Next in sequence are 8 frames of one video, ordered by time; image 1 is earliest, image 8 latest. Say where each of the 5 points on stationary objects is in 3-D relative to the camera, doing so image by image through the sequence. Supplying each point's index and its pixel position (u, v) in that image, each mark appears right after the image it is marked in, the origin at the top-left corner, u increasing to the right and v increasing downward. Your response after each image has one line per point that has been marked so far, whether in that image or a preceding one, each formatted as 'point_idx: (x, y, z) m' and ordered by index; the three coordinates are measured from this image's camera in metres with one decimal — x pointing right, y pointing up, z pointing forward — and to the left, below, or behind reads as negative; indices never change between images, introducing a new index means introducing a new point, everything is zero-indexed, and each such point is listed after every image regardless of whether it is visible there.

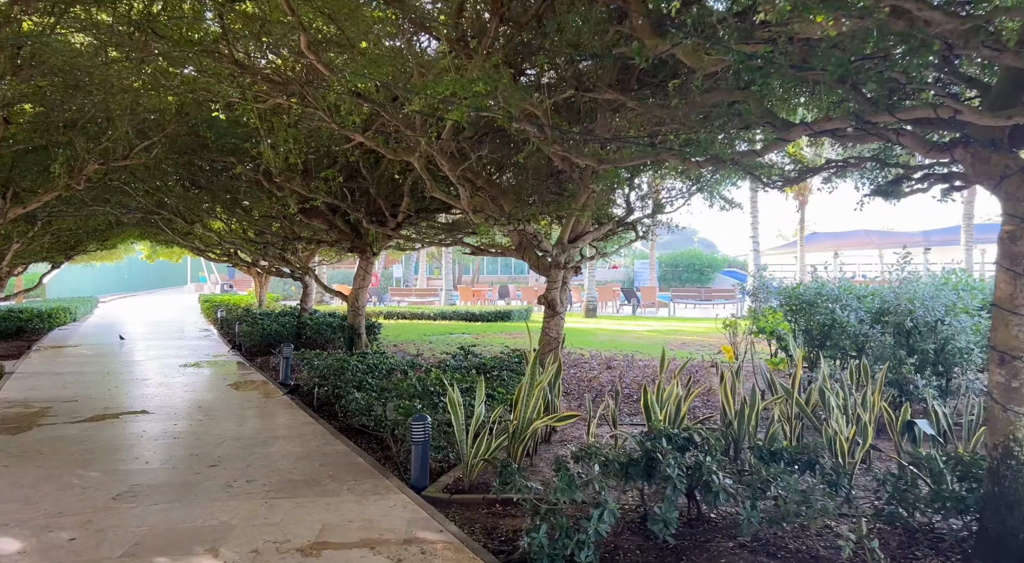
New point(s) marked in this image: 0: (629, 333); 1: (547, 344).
0: (+2.4, -1.1, +12.5) m
1: (+0.3, -0.6, +5.8) m
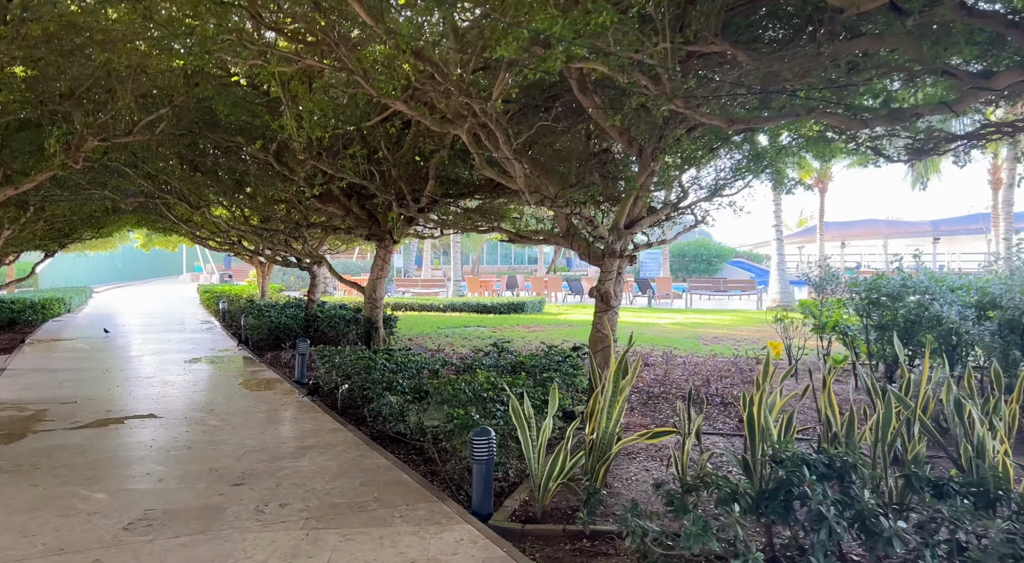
0: (+2.7, -0.9, +11.9) m
1: (+0.7, -0.5, +5.2) m
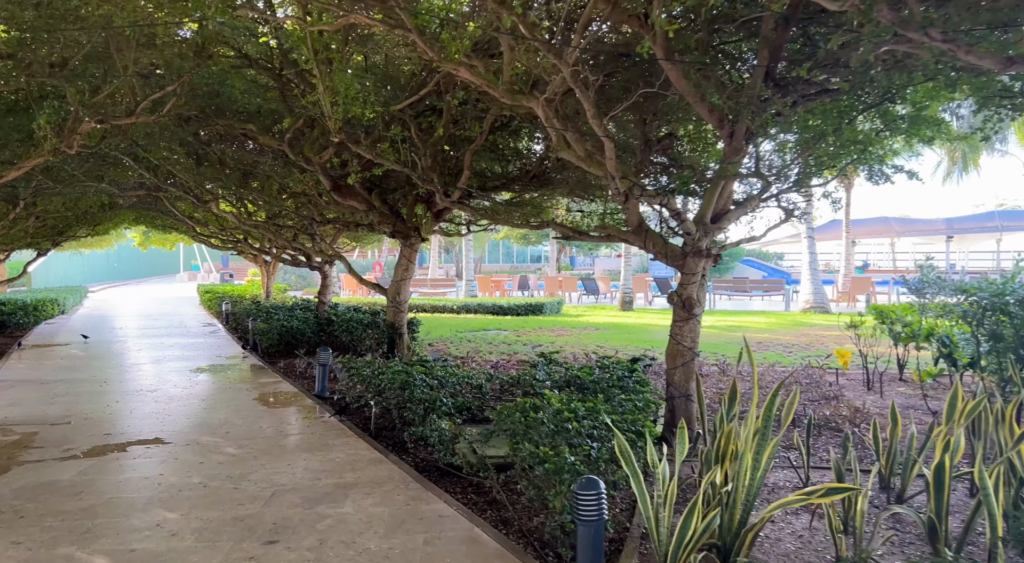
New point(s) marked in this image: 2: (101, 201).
0: (+3.2, -0.9, +11.2) m
1: (+1.2, -0.5, +4.5) m
2: (-6.0, +1.2, +9.0) m
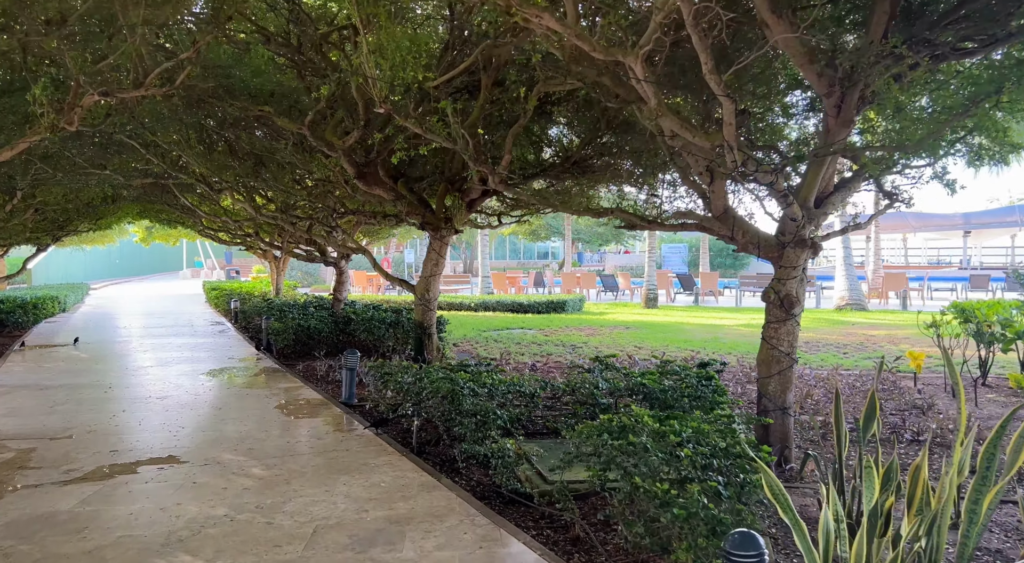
0: (+3.6, -0.8, +10.6) m
1: (+1.6, -0.5, +3.9) m
2: (-5.6, +1.2, +8.4) m
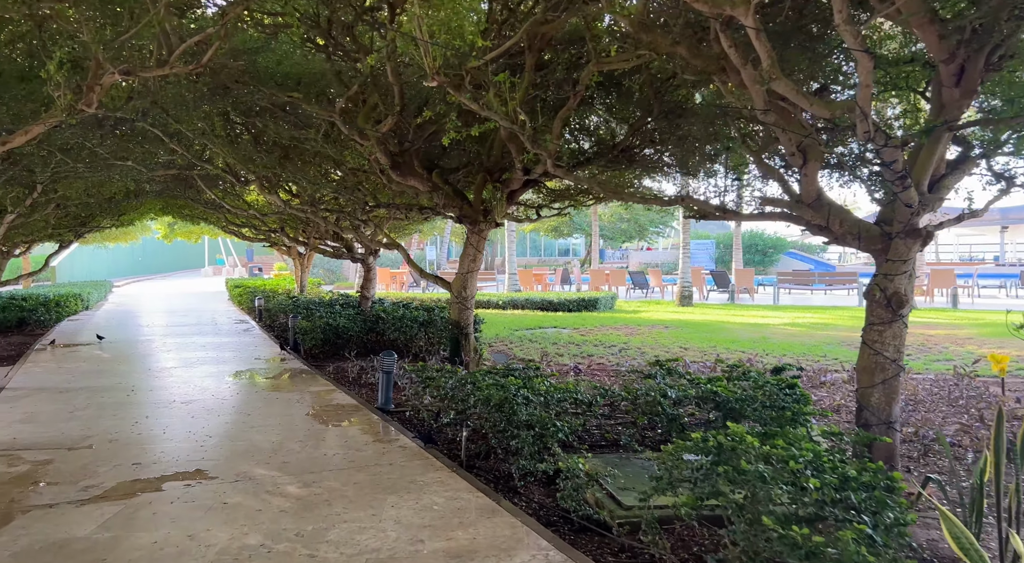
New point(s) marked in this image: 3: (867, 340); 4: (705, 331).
0: (+4.1, -0.8, +10.0) m
1: (+2.0, -0.5, +3.4) m
2: (-5.1, +1.2, +8.1) m
3: (+2.0, -0.3, +3.4) m
4: (+3.1, -0.8, +9.9) m
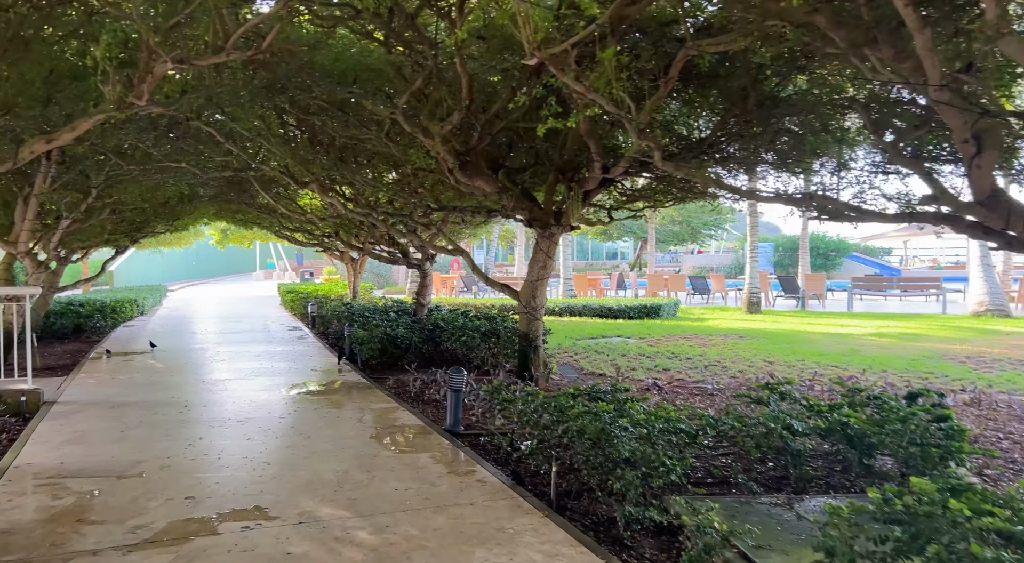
0: (+5.1, -0.9, +9.2) m
1: (+2.5, -0.5, +2.7) m
2: (-4.2, +1.2, +7.9) m
3: (+2.5, -0.4, +2.8) m
4: (+4.0, -0.9, +9.1) m
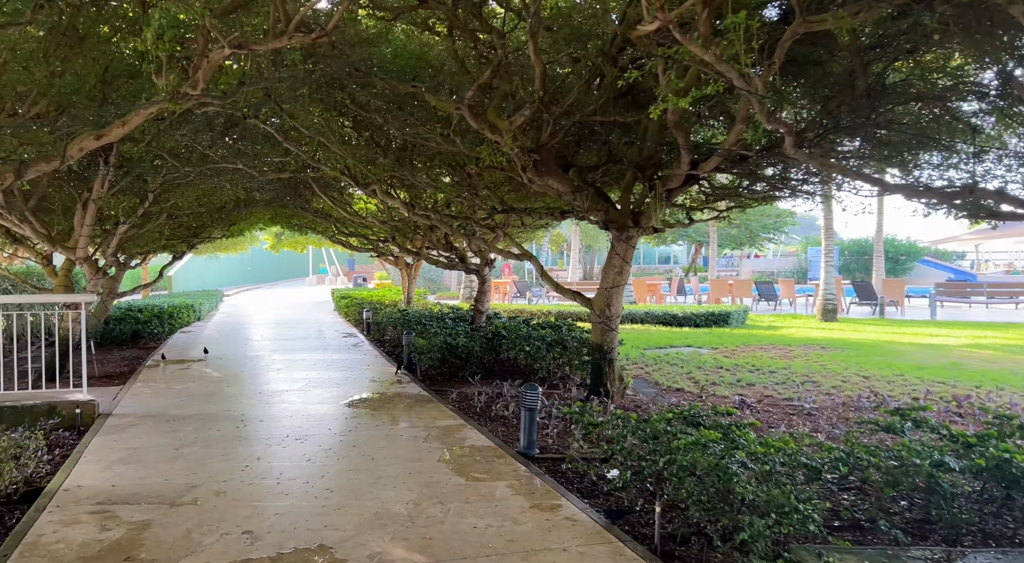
0: (+6.0, -1.0, +8.3) m
1: (+2.9, -0.6, +2.0) m
2: (-3.4, +1.1, +7.7) m
3: (+2.9, -0.4, +2.1) m
4: (+4.9, -1.0, +8.3) m
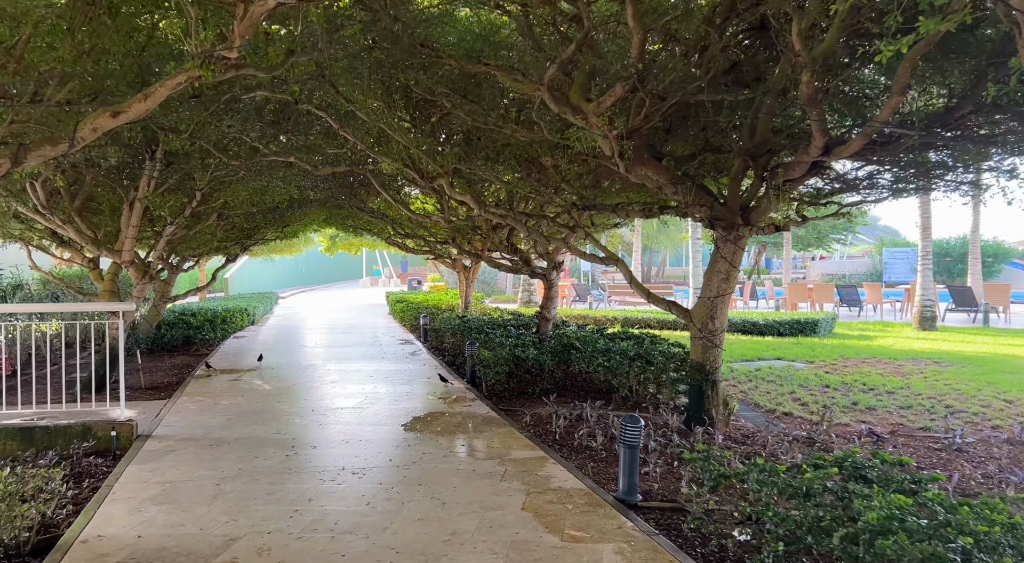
0: (+6.8, -1.0, +7.1) m
1: (+3.3, -0.6, +1.1) m
2: (-2.6, +1.0, +7.2) m
3: (+3.3, -0.5, +1.2) m
4: (+5.7, -1.1, +7.2) m
